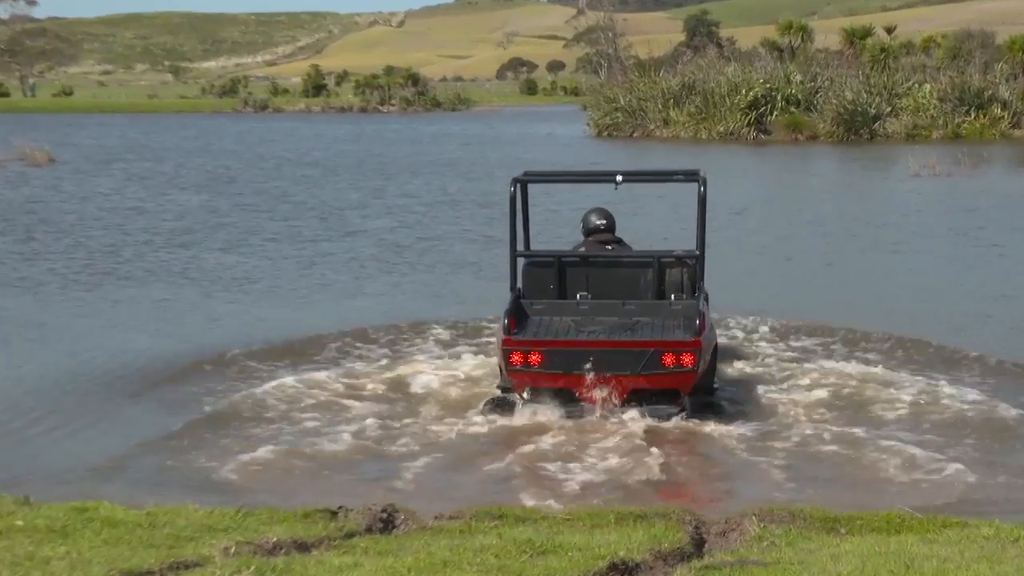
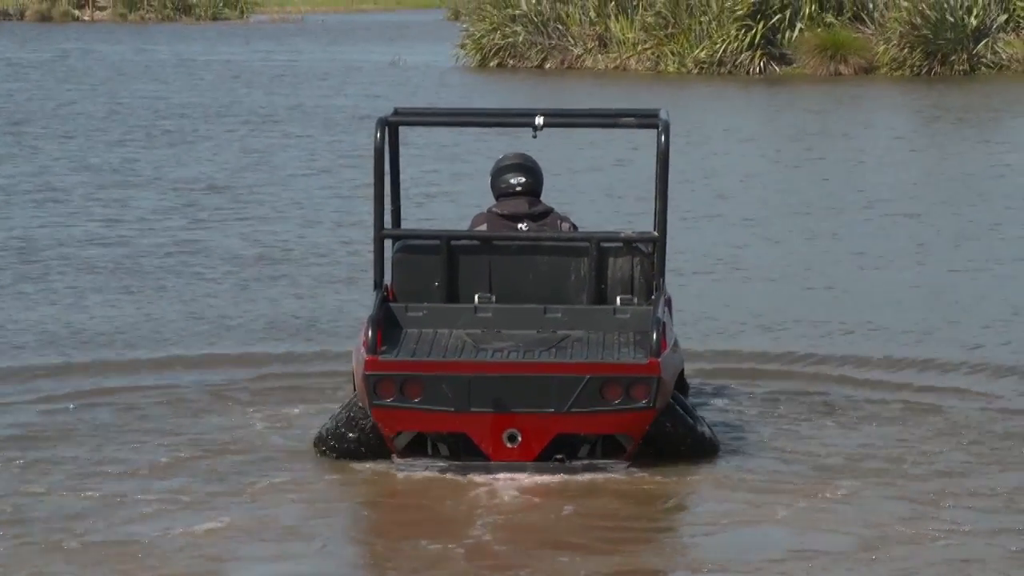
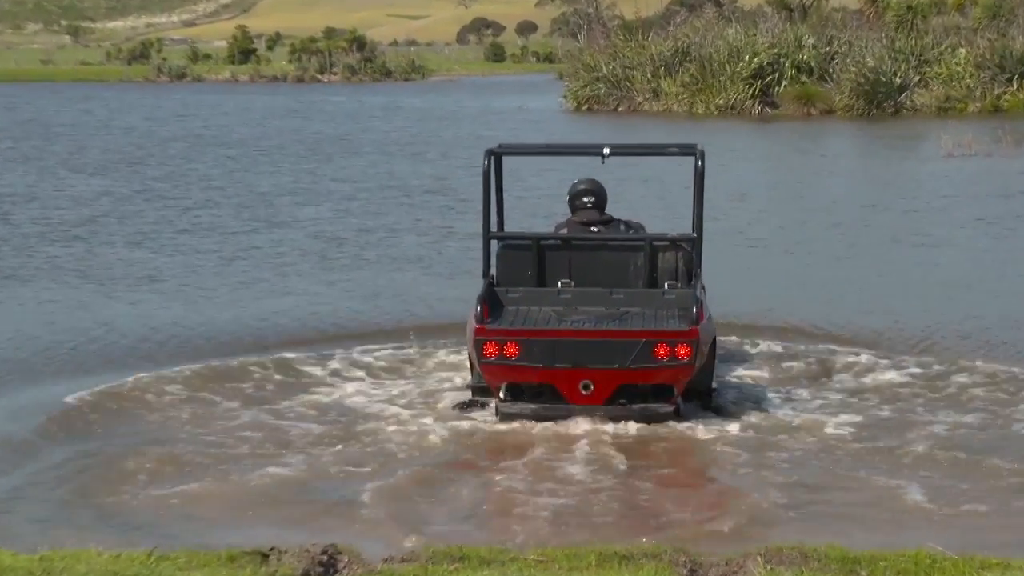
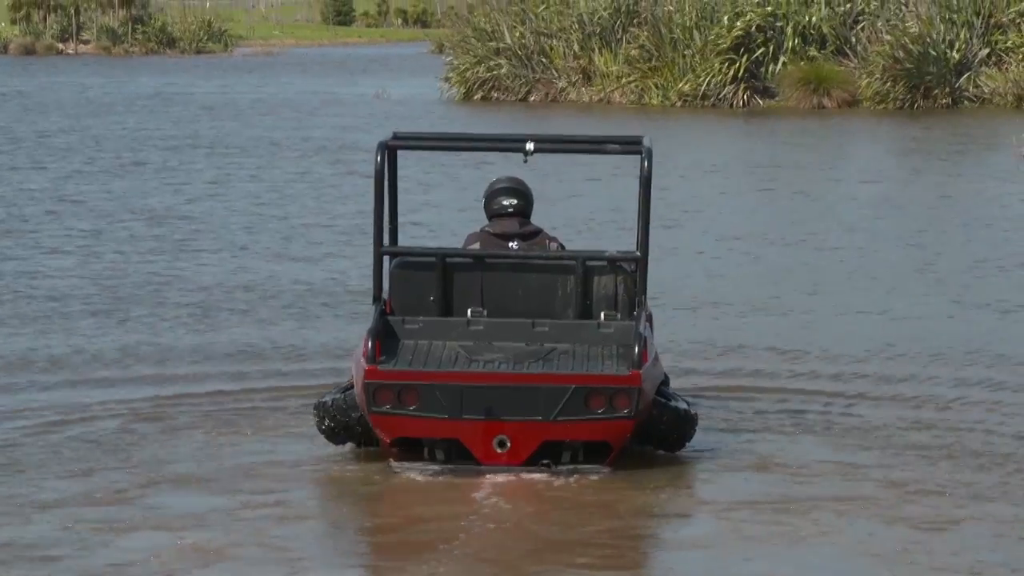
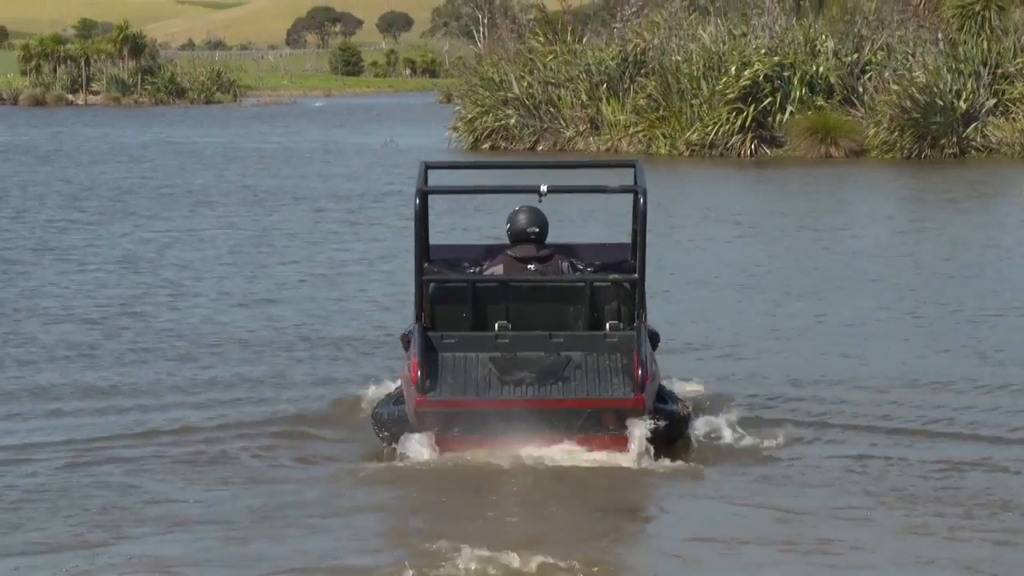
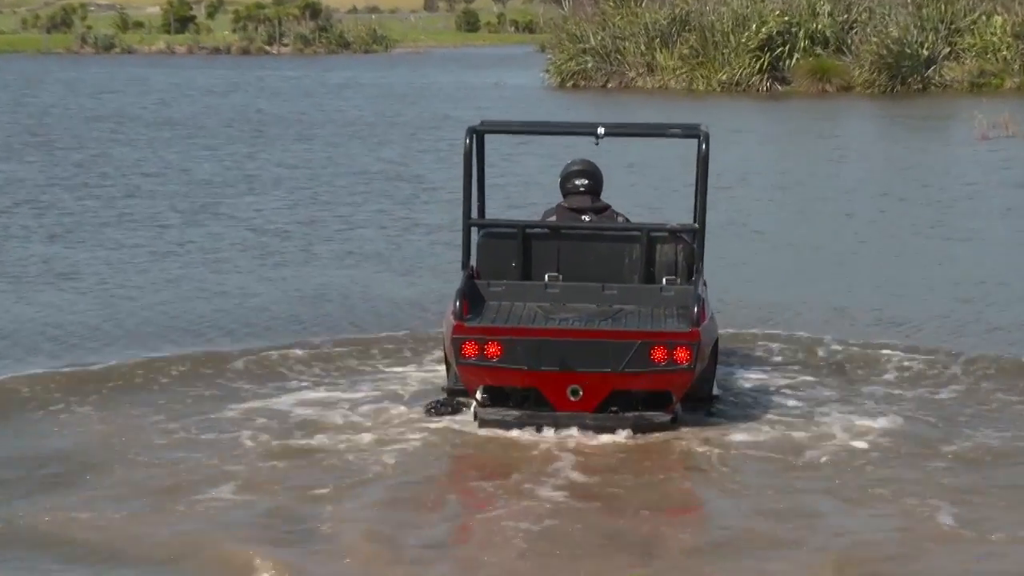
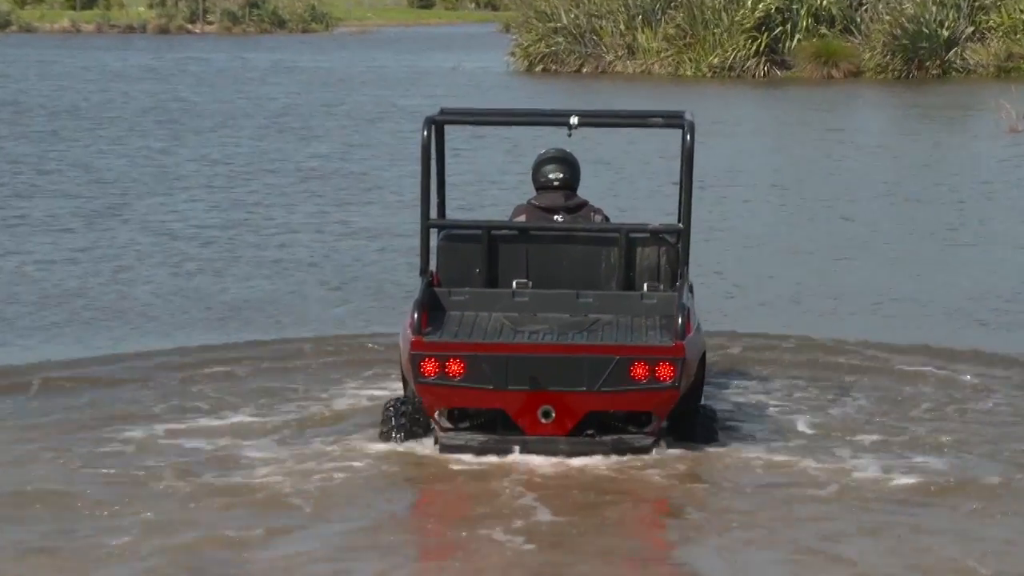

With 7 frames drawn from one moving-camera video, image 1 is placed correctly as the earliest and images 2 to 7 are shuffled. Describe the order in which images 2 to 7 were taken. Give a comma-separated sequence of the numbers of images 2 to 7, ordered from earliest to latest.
3, 6, 7, 2, 4, 5
